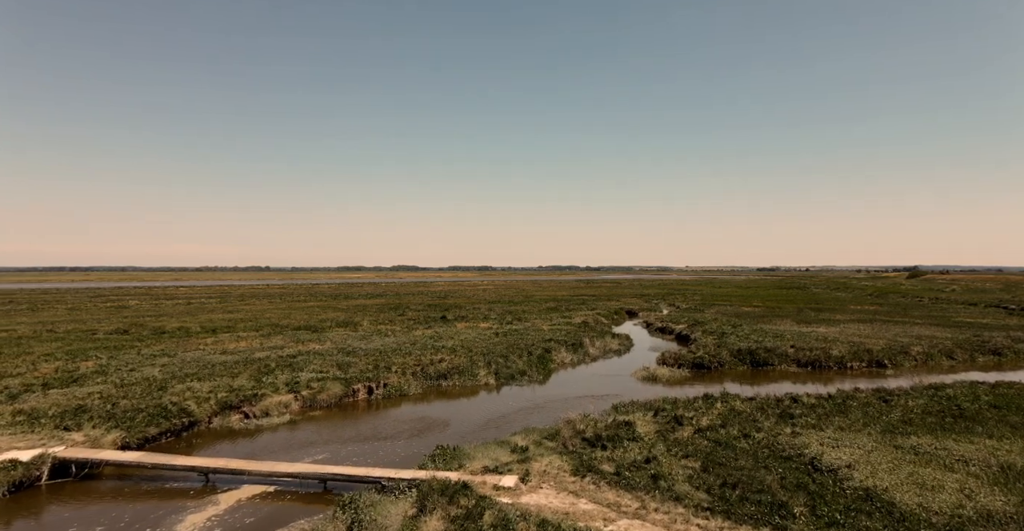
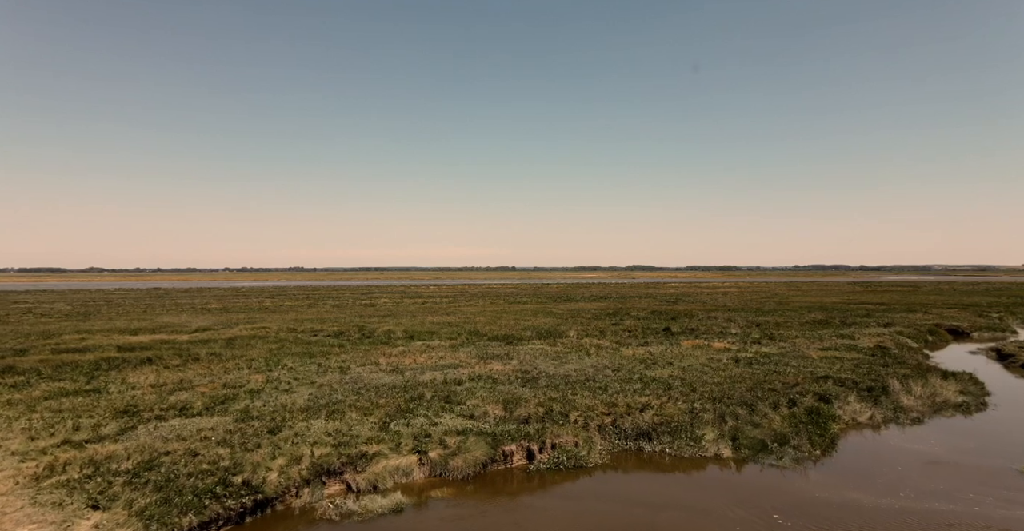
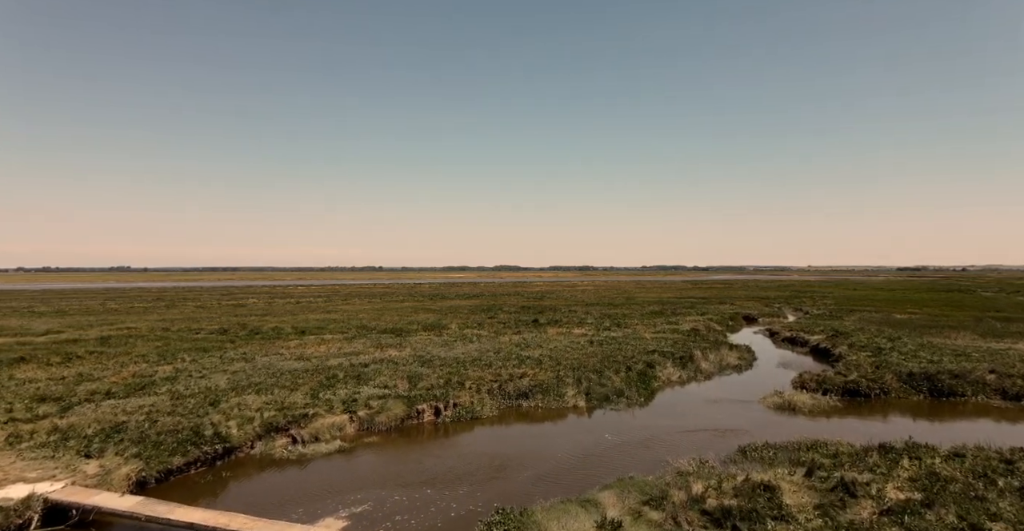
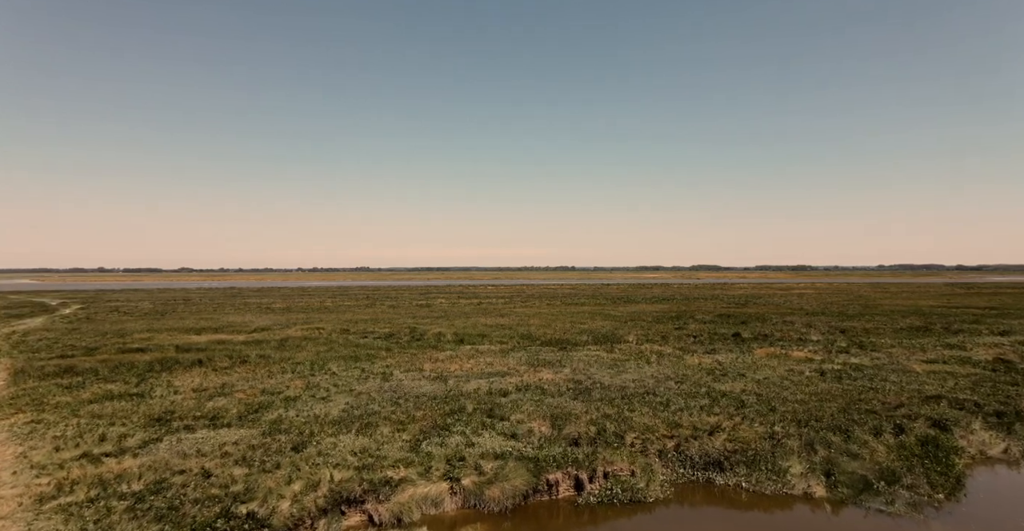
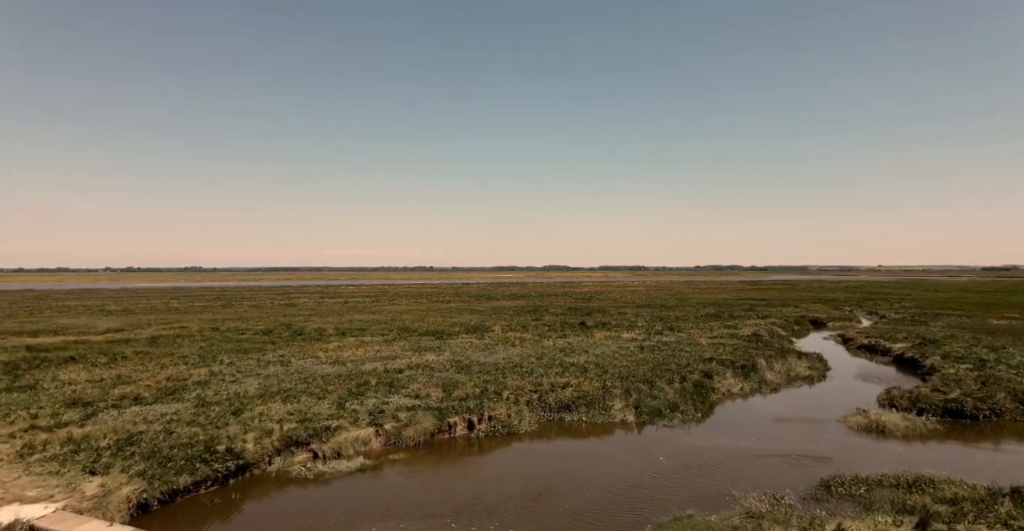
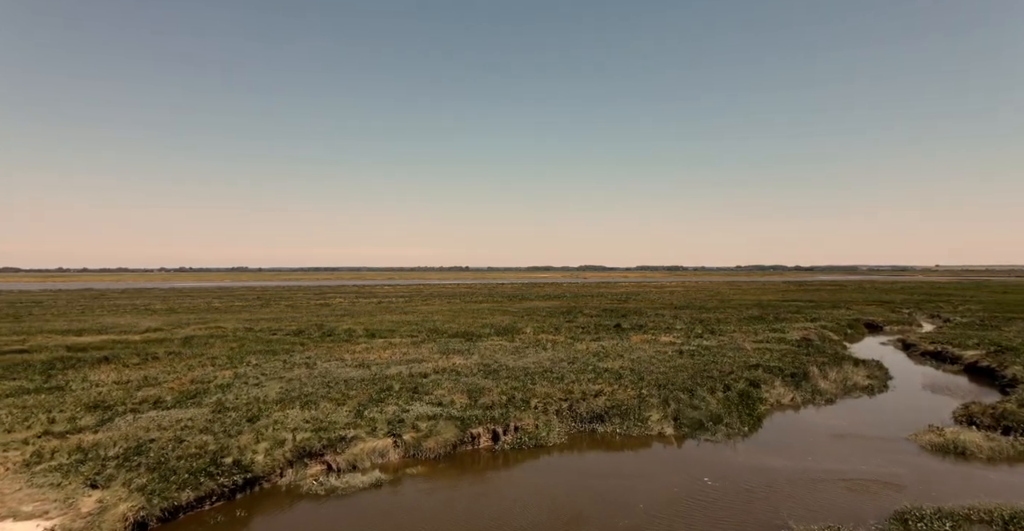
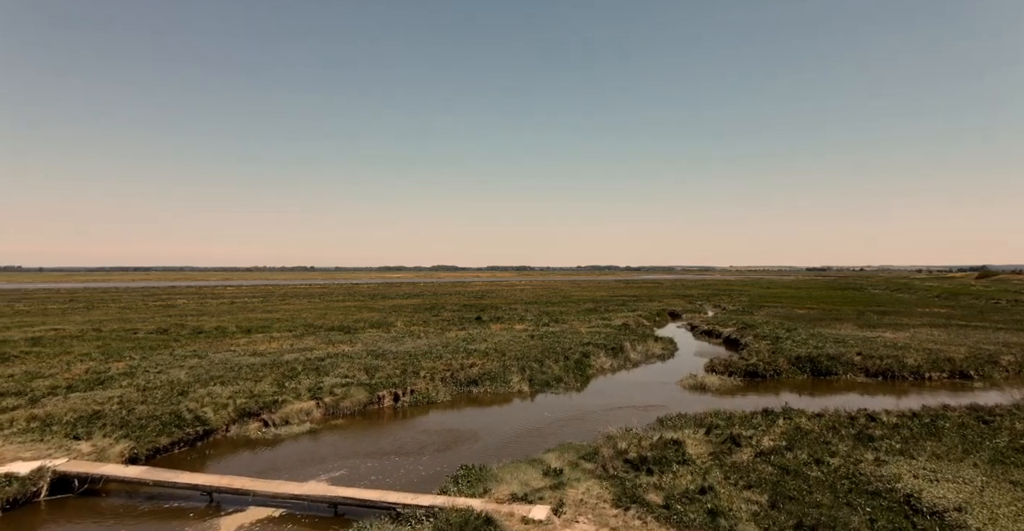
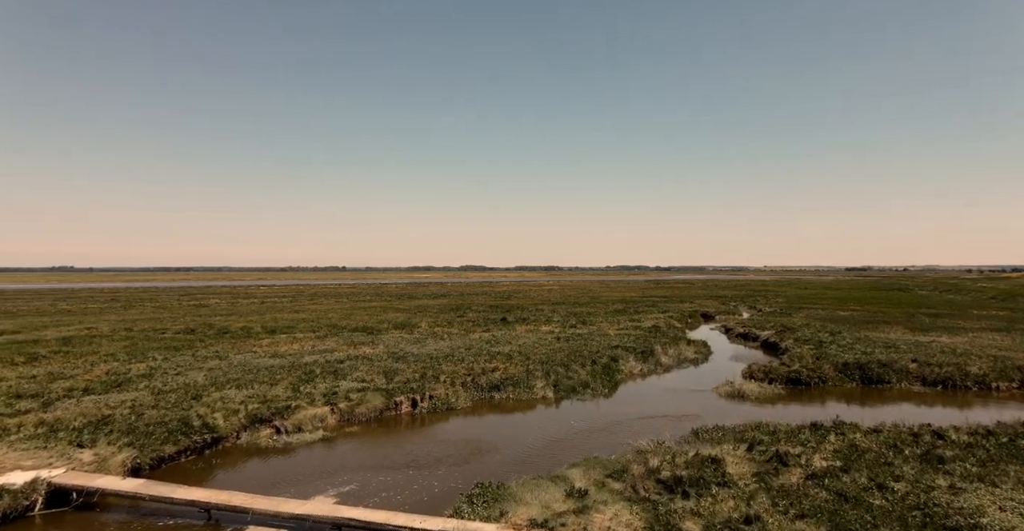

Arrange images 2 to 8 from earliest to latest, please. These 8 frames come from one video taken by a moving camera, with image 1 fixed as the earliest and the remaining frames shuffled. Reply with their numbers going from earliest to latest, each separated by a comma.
7, 8, 3, 5, 6, 2, 4
